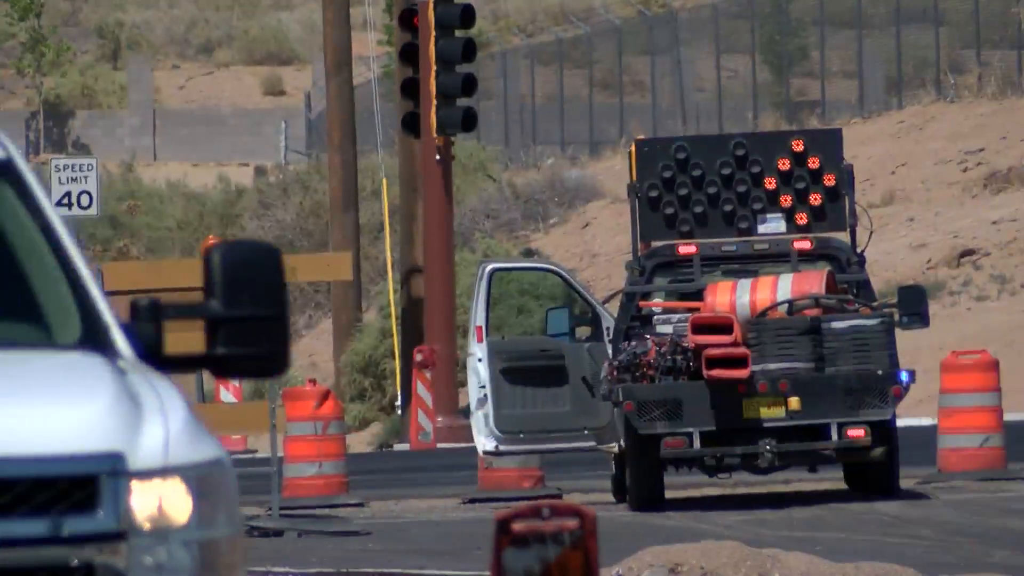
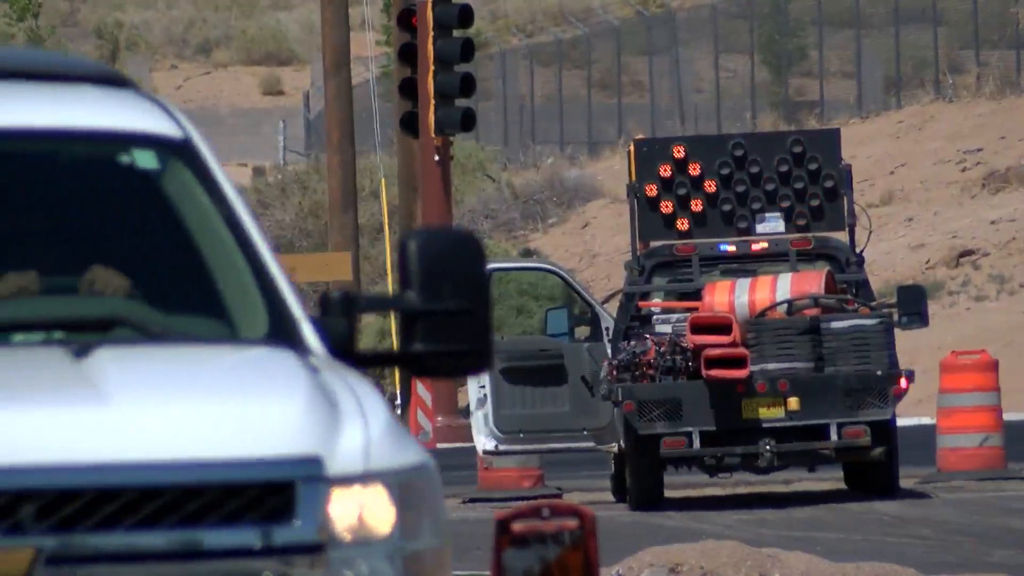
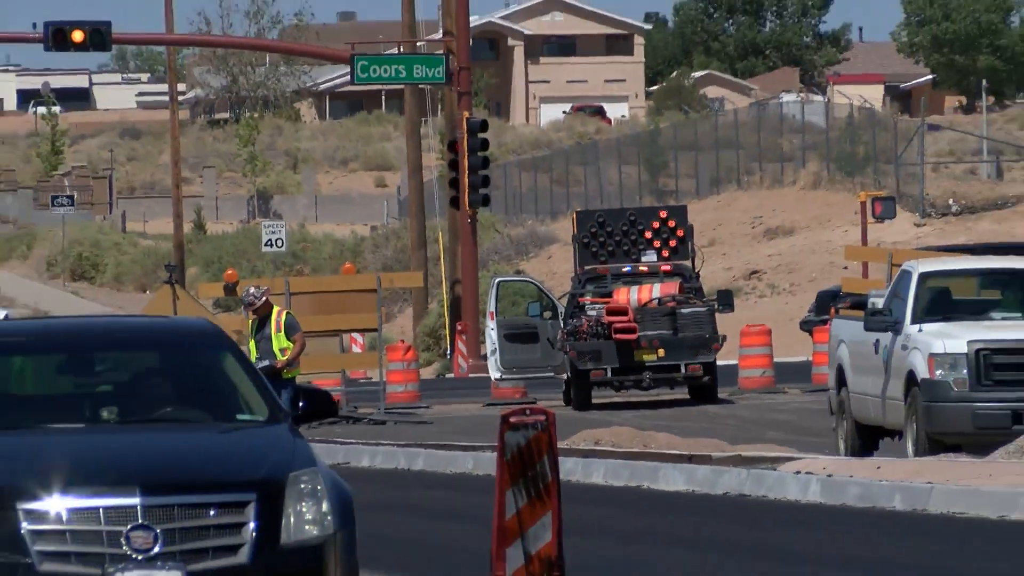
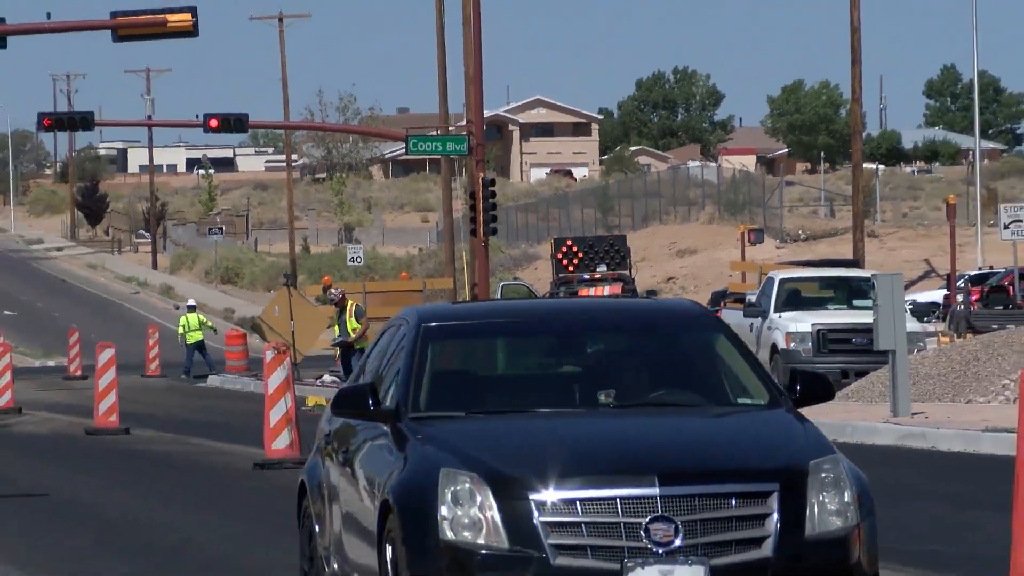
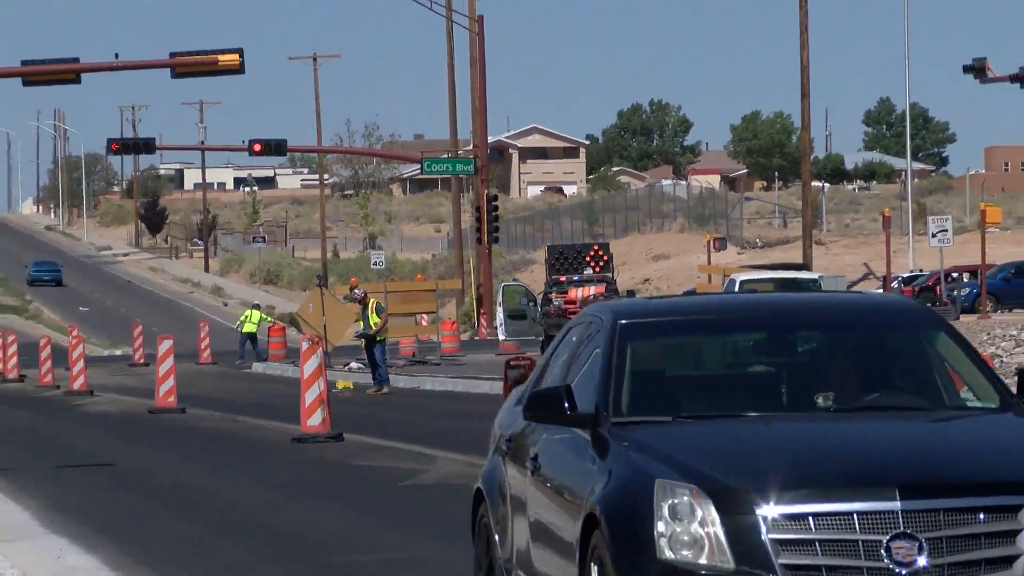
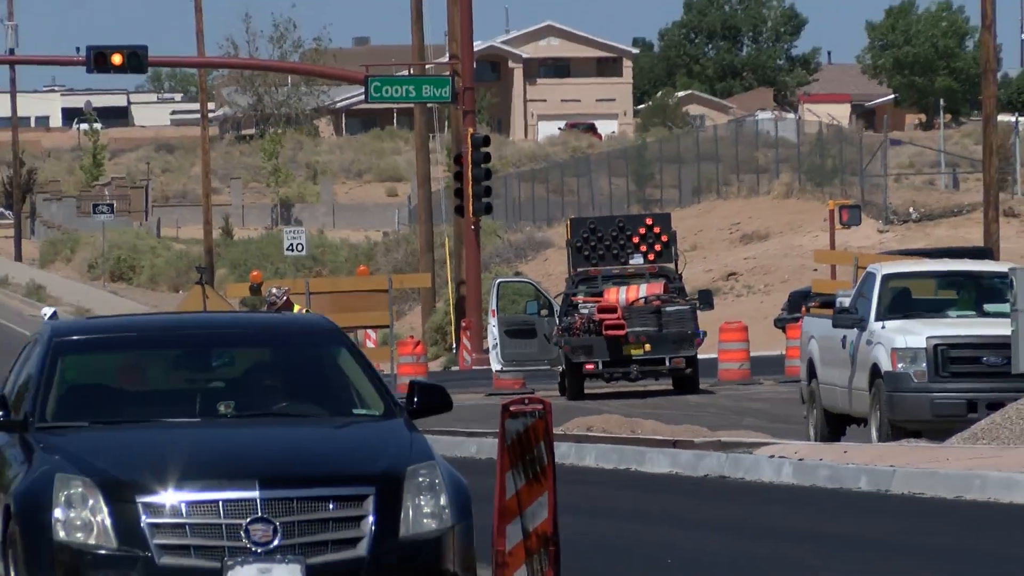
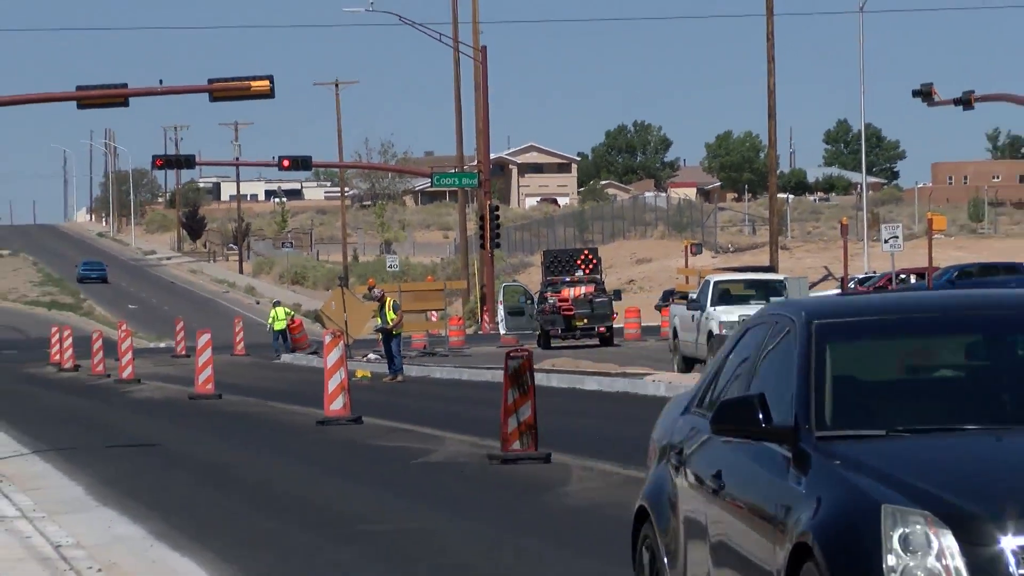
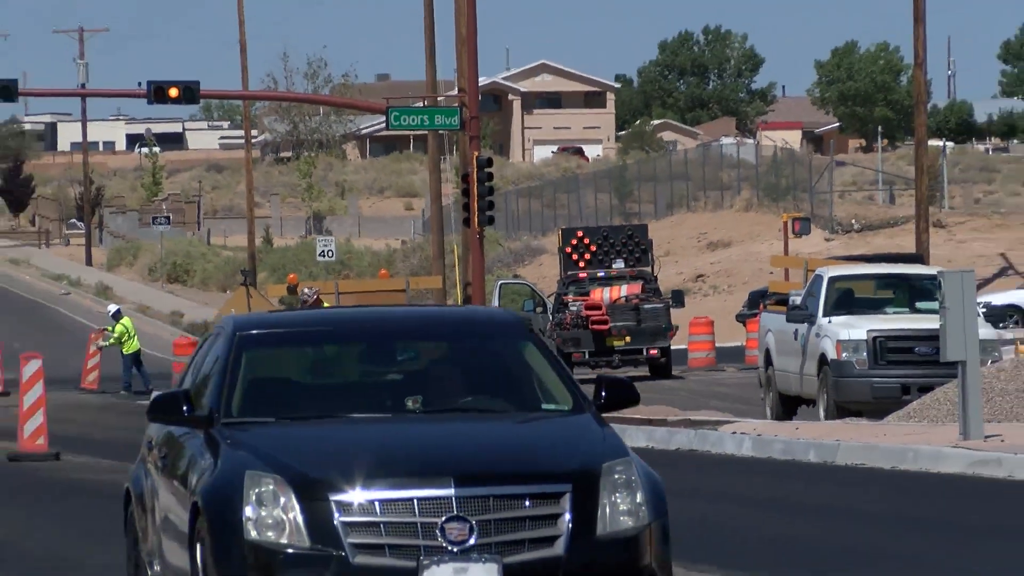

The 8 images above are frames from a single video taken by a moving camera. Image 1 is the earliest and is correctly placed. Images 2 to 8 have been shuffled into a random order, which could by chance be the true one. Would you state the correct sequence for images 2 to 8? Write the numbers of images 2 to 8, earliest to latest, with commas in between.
2, 3, 6, 8, 4, 5, 7
